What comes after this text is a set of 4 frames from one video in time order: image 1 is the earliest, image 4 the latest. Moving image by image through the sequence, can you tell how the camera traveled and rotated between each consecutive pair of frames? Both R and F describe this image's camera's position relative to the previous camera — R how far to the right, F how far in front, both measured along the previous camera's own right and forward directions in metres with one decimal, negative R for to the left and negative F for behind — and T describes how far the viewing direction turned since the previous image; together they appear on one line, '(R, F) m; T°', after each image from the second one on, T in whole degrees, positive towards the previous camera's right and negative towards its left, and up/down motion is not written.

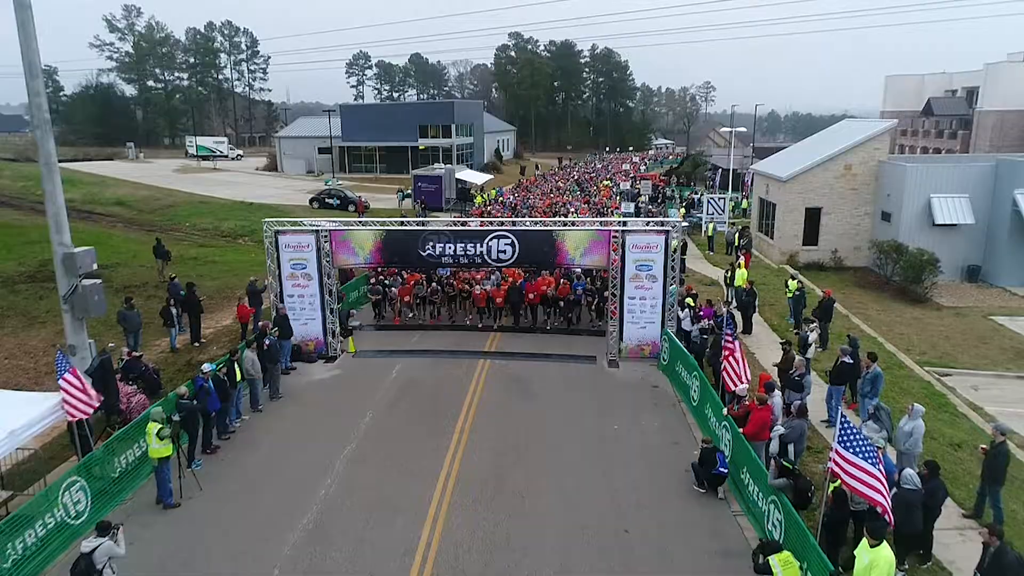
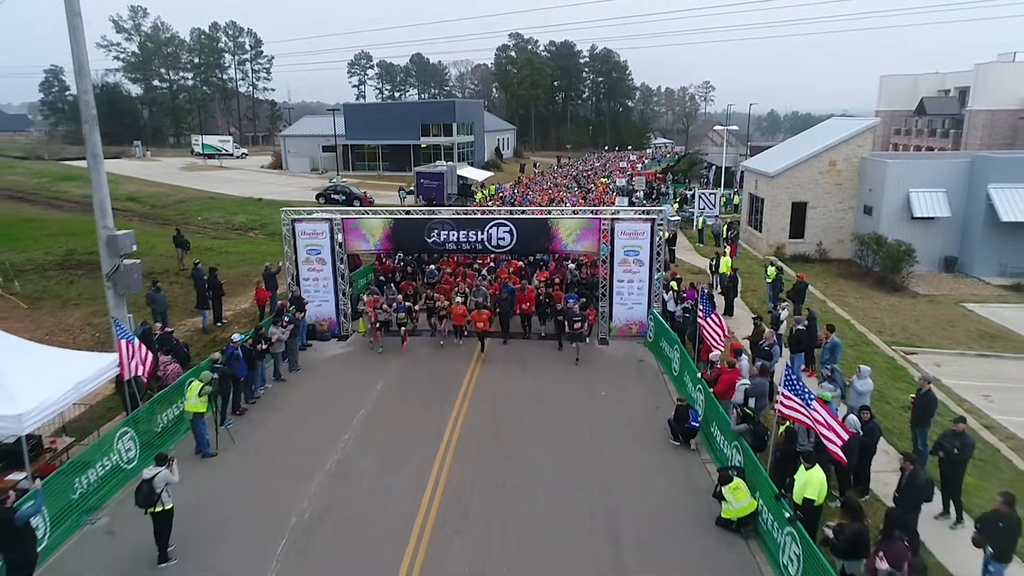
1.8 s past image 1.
(+0.1, -1.5) m; 0°
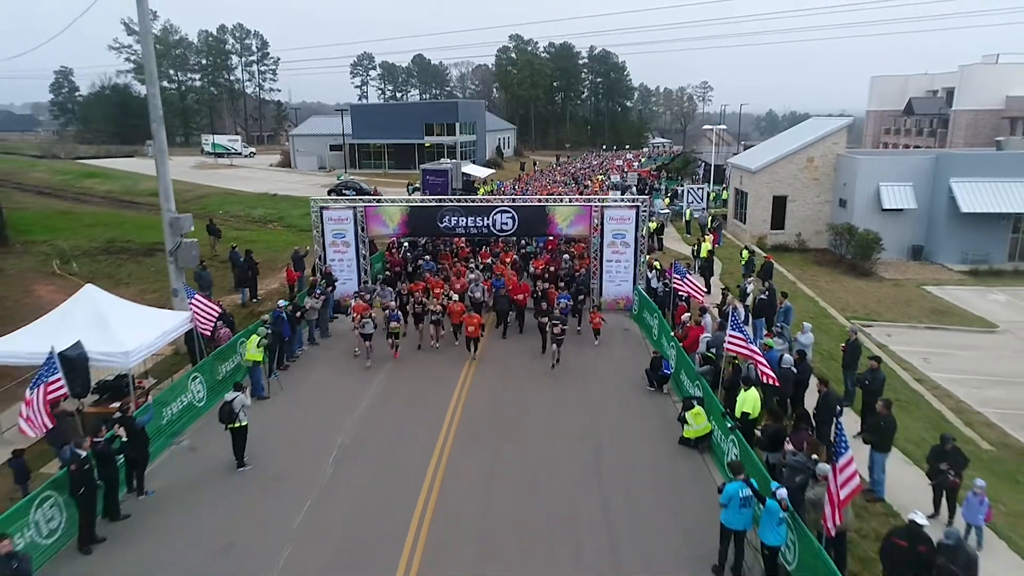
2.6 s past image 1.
(-0.1, -2.6) m; 0°
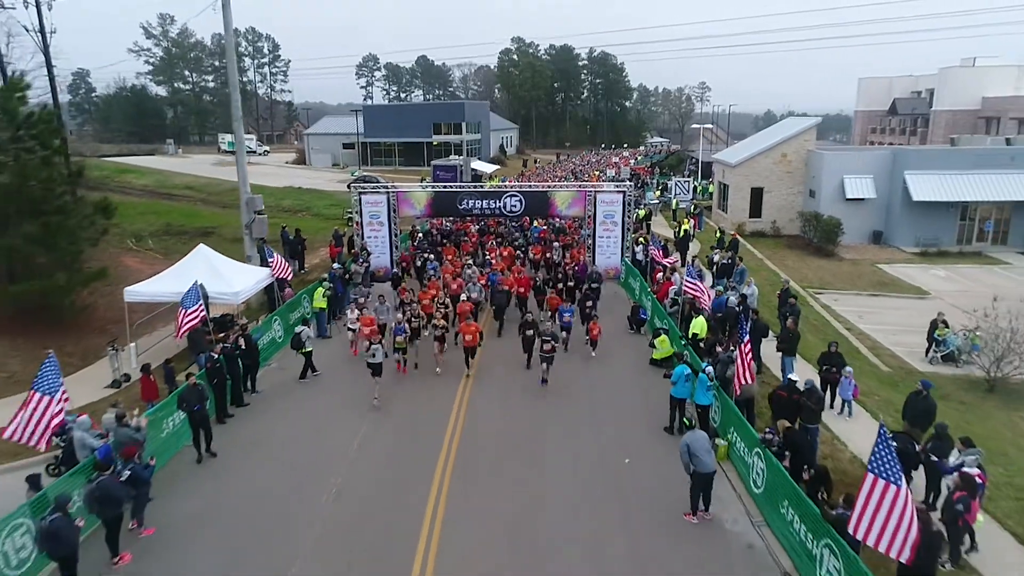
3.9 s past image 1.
(-0.4, -4.3) m; 0°
